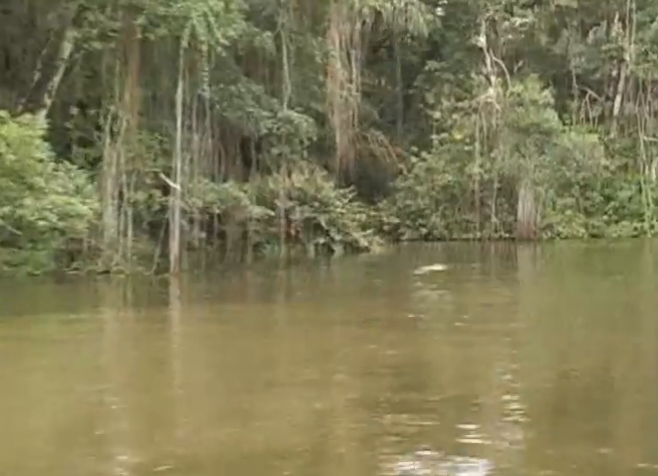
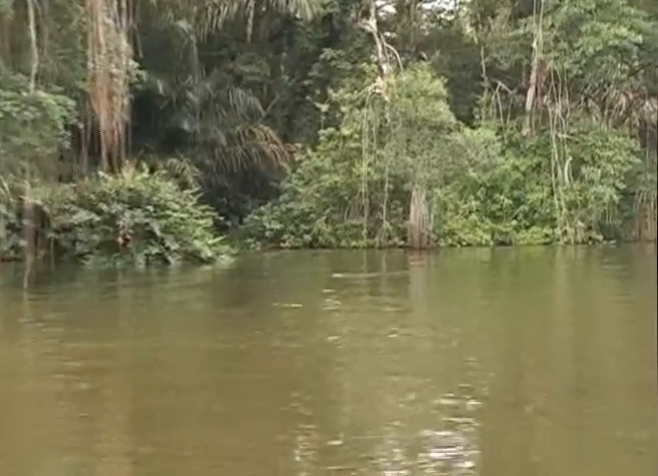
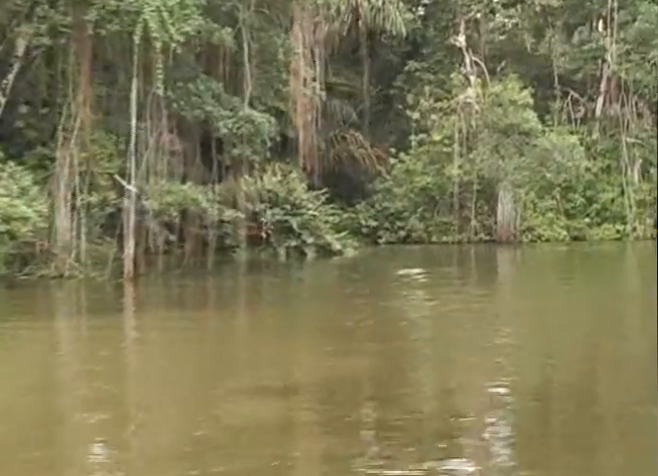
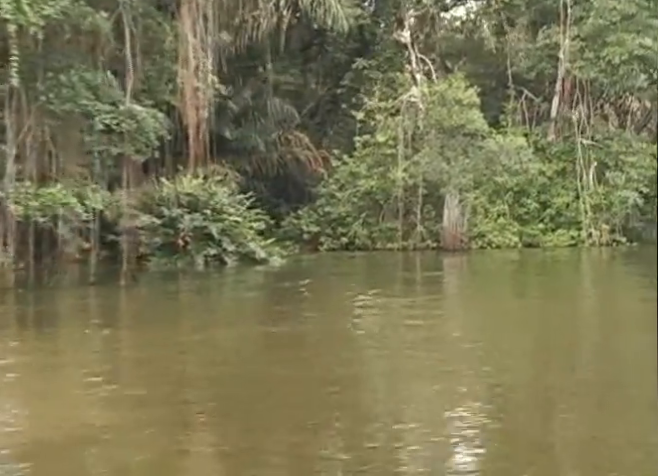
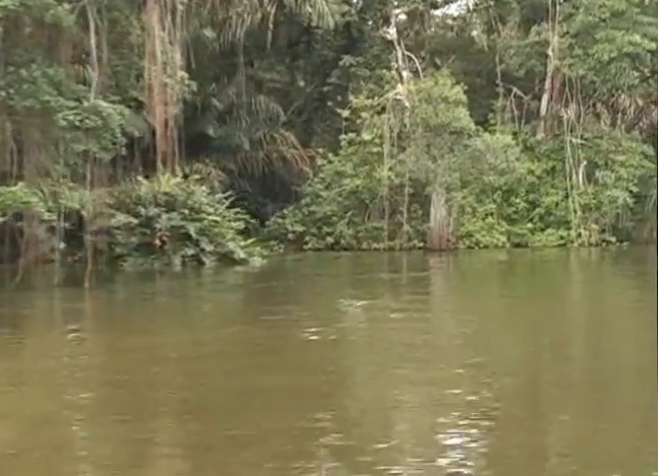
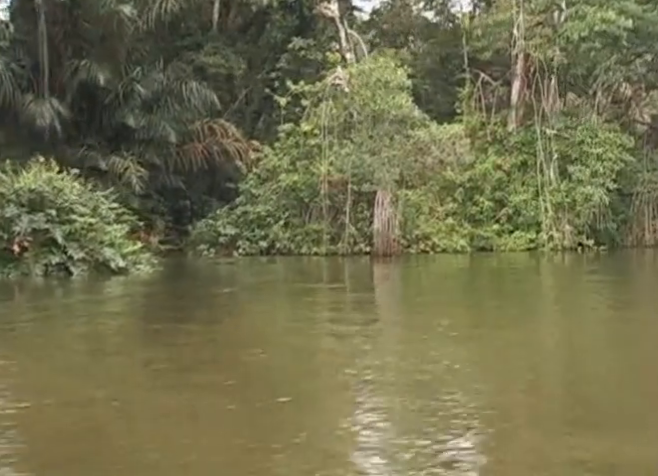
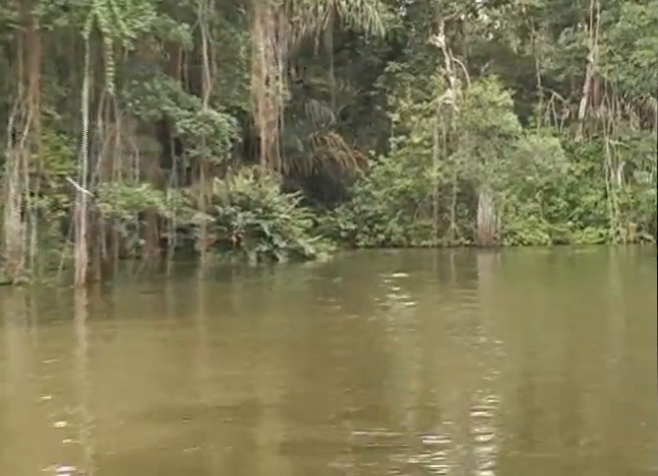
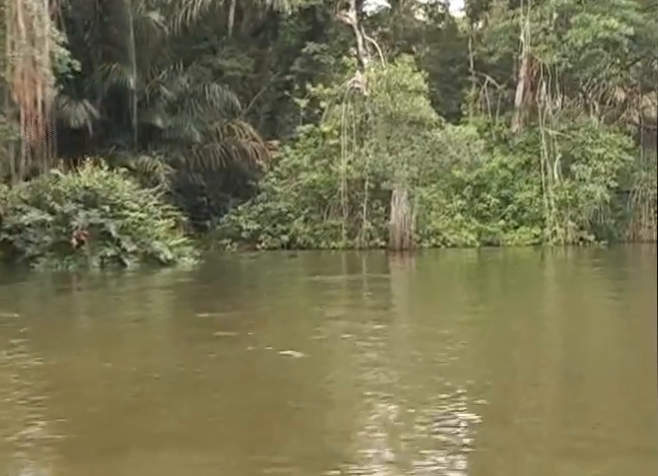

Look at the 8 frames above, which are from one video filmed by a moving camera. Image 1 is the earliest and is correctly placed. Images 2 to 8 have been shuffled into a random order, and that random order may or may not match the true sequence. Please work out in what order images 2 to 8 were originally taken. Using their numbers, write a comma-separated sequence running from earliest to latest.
3, 7, 4, 5, 2, 8, 6
